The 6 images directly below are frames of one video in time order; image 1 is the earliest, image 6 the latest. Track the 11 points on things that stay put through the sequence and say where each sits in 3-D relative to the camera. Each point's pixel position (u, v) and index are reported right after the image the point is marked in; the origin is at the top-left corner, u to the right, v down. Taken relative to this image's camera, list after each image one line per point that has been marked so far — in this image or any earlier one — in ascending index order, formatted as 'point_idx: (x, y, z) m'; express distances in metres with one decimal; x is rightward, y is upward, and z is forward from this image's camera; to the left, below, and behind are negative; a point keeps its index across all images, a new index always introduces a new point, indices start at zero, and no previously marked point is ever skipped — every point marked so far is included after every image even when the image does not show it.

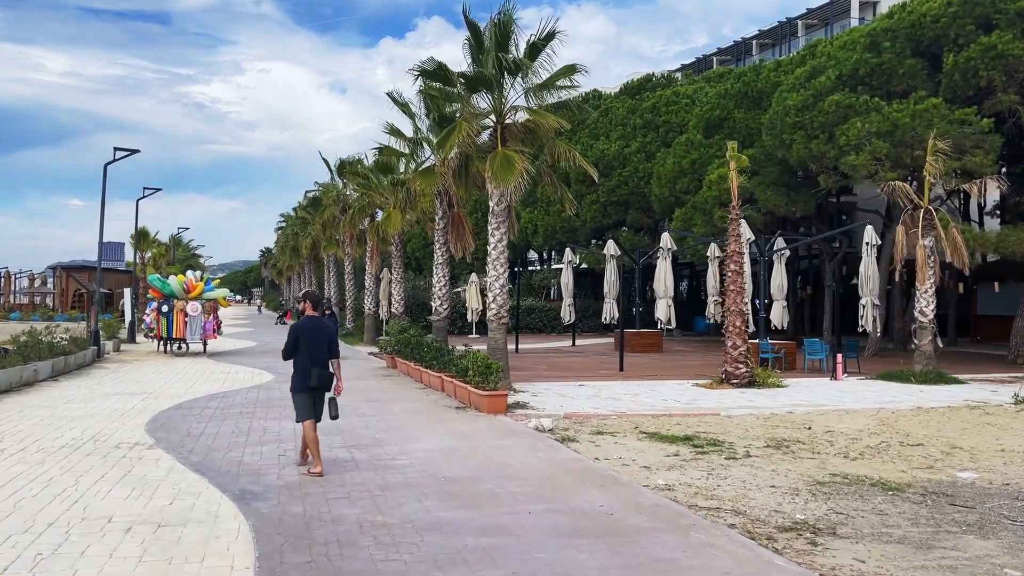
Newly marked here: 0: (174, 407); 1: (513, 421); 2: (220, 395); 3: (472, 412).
0: (-5.1, -1.8, +12.6) m
1: (0.0, -1.9, +11.6) m
2: (-5.0, -1.9, +14.4) m
3: (-0.6, -1.9, +12.5) m
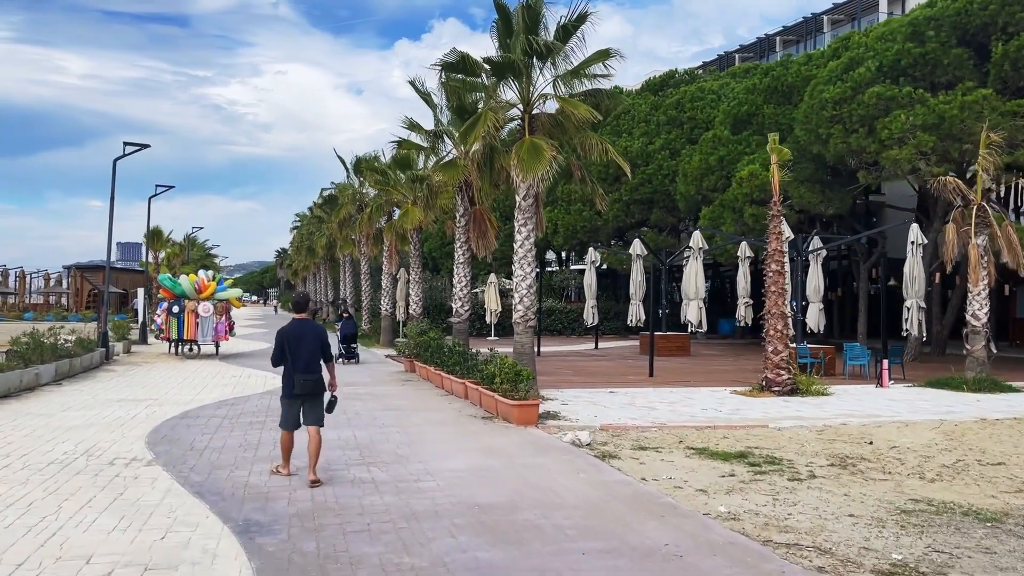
0: (-4.7, -1.8, +11.7) m
1: (+0.4, -1.9, +10.6) m
2: (-4.6, -1.9, +13.5) m
3: (-0.2, -1.9, +11.5) m
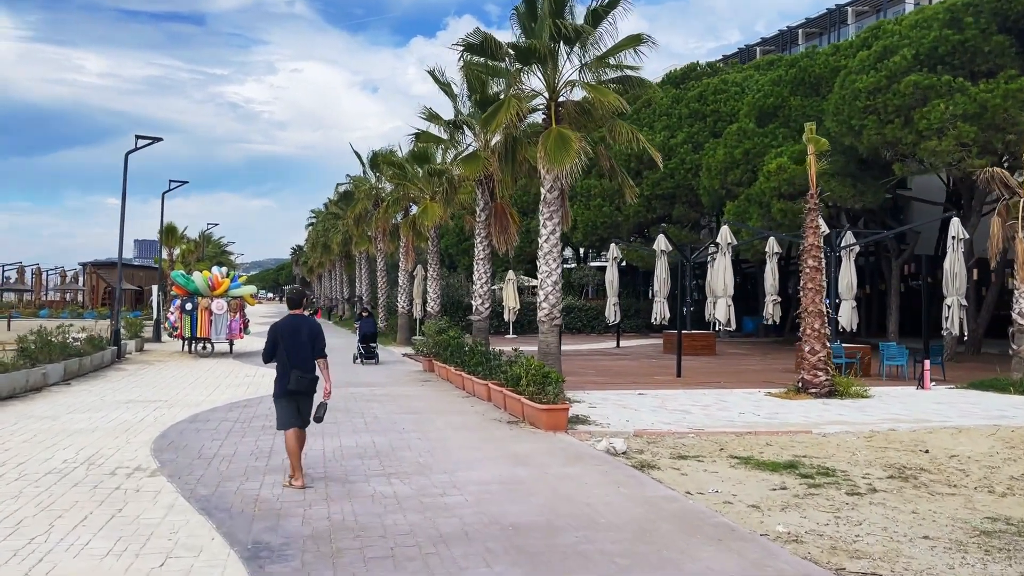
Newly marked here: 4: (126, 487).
0: (-4.3, -1.8, +11.1) m
1: (+0.8, -1.8, +9.9) m
2: (-4.2, -1.8, +12.9) m
3: (+0.2, -1.8, +10.8) m
4: (-3.4, -1.7, +7.3) m
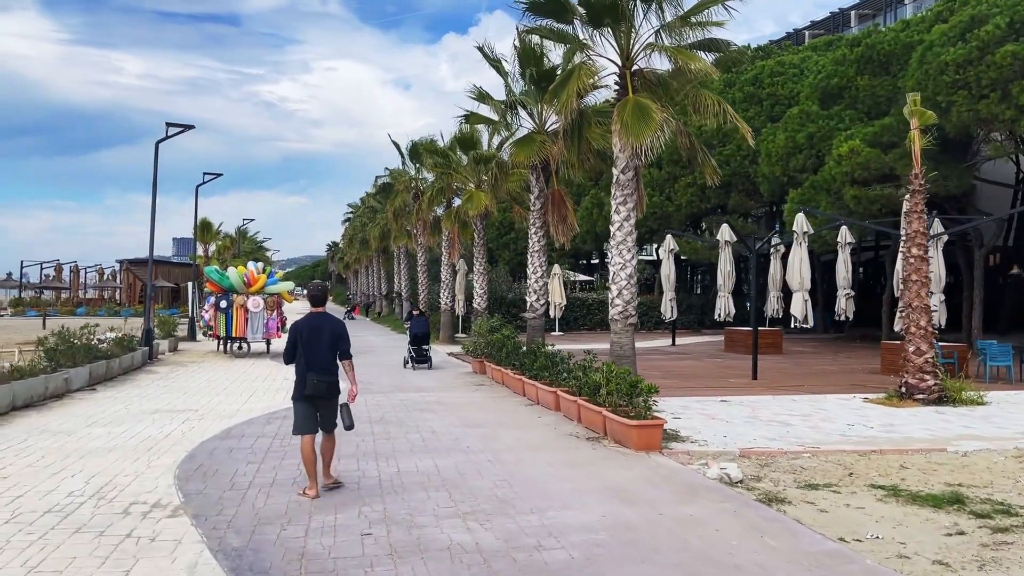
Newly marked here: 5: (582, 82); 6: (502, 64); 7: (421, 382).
0: (-3.4, -1.7, +9.6) m
1: (+1.7, -1.8, +8.2) m
2: (-3.2, -1.7, +11.4) m
3: (+1.1, -1.7, +9.2) m
4: (-2.6, -1.7, +5.8) m
5: (+1.0, +3.0, +12.2) m
6: (-0.2, +4.7, +17.6) m
7: (-1.8, -1.8, +16.4) m
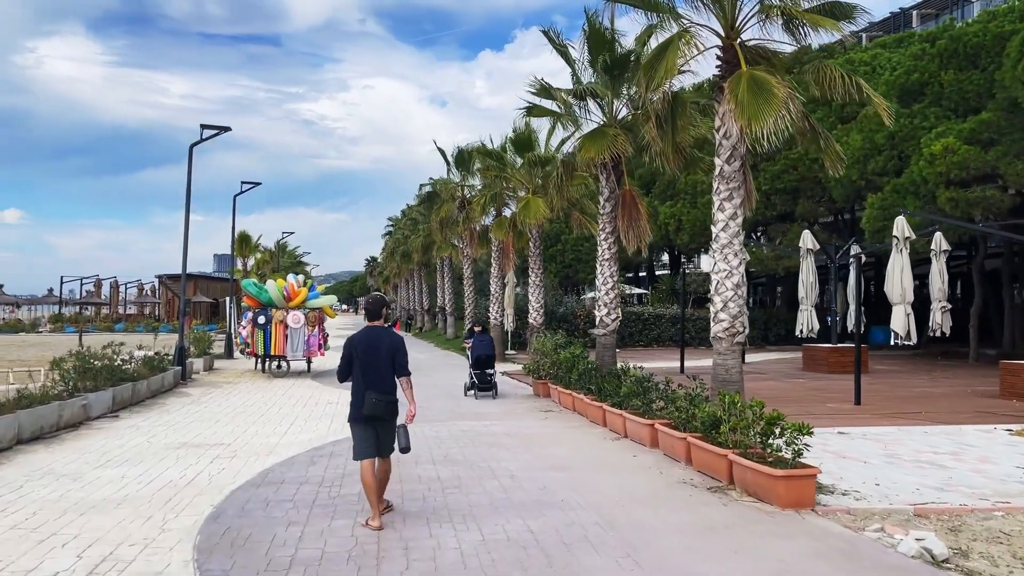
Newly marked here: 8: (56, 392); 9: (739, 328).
0: (-2.4, -1.8, +7.8) m
1: (+2.5, -1.8, +6.2) m
2: (-2.1, -1.9, +9.6) m
3: (+2.0, -1.8, +7.2) m
4: (-1.8, -1.8, +4.0) m
5: (+2.1, +2.8, +10.3) m
6: (+1.1, +4.5, +15.7) m
7: (-0.5, -2.1, +14.5) m
8: (-6.5, -1.5, +11.9) m
9: (+2.8, -0.5, +10.4) m
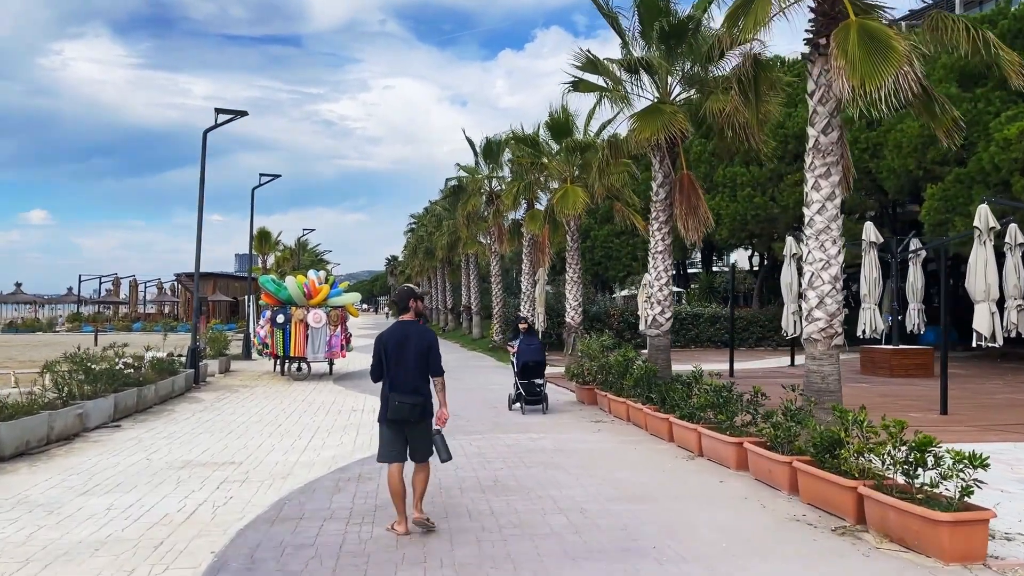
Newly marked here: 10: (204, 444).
0: (-1.9, -1.8, +6.4) m
1: (+3.1, -1.8, +4.6) m
2: (-1.5, -1.8, +8.1) m
3: (+2.6, -1.8, +5.6) m
4: (-1.3, -1.7, +2.5) m
5: (+2.7, +2.9, +8.7) m
6: (+1.8, +4.6, +14.2) m
7: (+0.2, -2.0, +13.0) m
8: (-5.8, -1.4, +10.5) m
9: (+3.4, -0.4, +8.8) m
10: (-3.8, -1.9, +10.2) m
